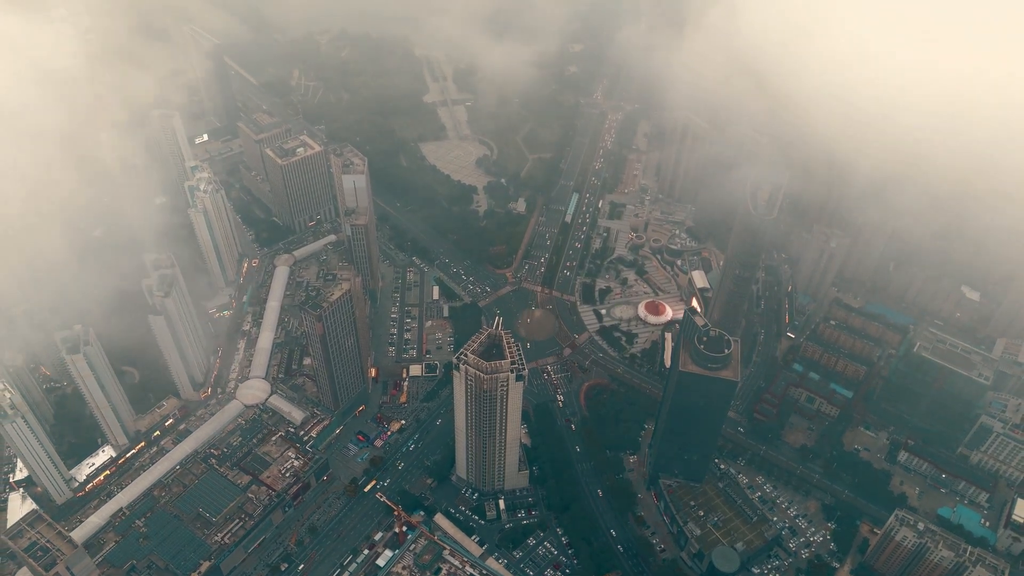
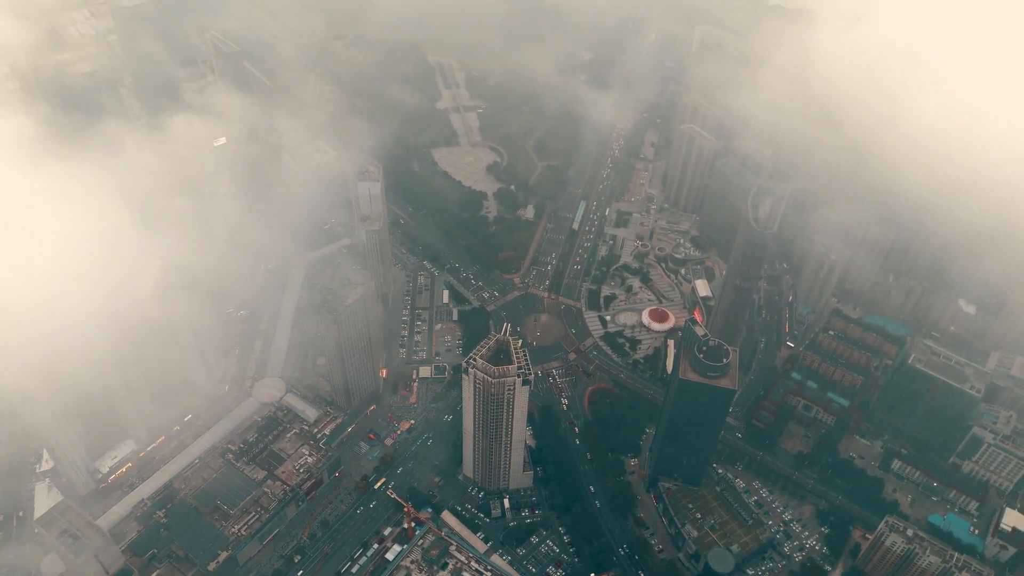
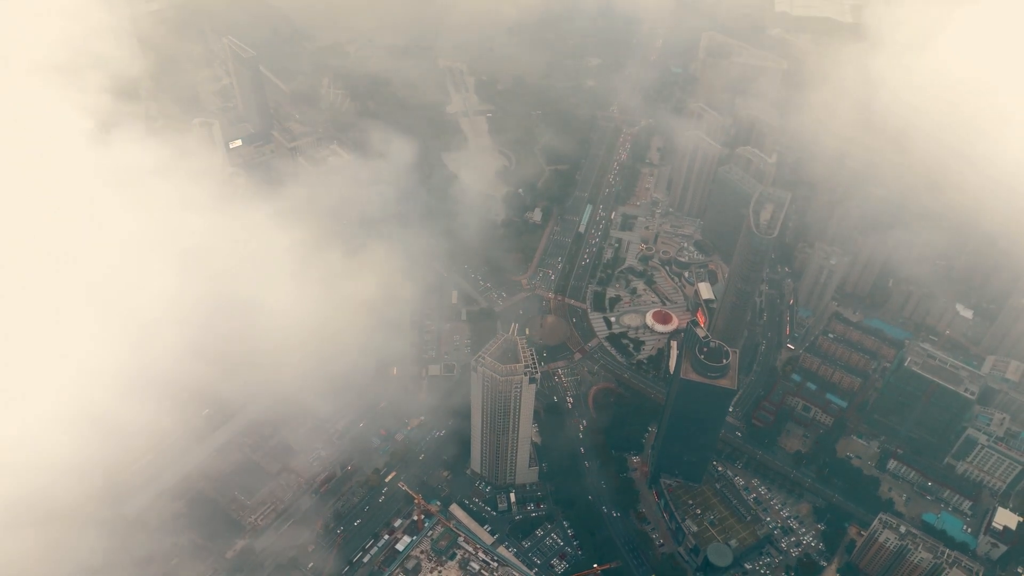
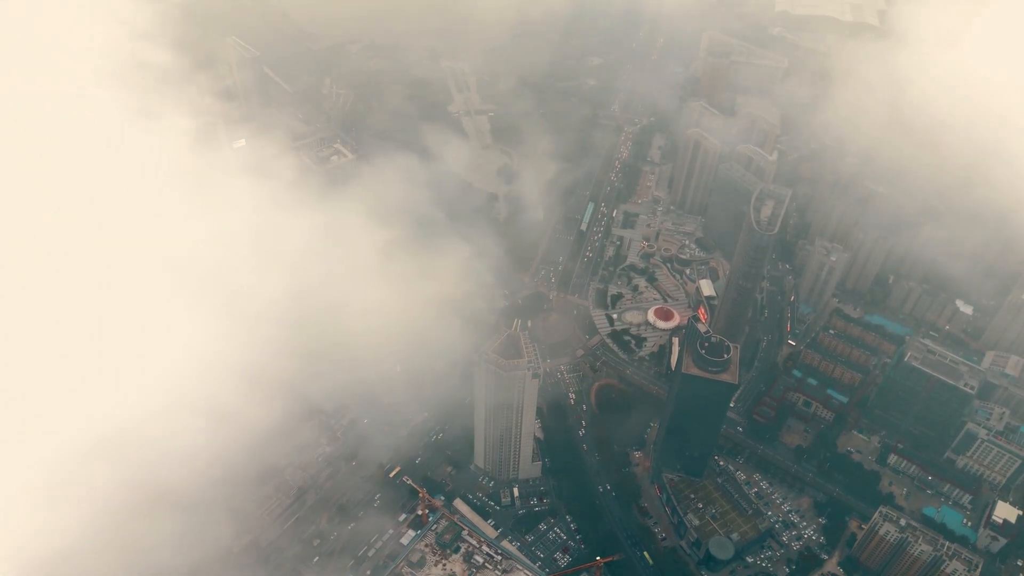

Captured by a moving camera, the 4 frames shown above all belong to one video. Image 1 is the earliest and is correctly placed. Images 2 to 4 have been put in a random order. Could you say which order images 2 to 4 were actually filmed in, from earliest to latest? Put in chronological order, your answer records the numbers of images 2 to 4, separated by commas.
2, 3, 4
